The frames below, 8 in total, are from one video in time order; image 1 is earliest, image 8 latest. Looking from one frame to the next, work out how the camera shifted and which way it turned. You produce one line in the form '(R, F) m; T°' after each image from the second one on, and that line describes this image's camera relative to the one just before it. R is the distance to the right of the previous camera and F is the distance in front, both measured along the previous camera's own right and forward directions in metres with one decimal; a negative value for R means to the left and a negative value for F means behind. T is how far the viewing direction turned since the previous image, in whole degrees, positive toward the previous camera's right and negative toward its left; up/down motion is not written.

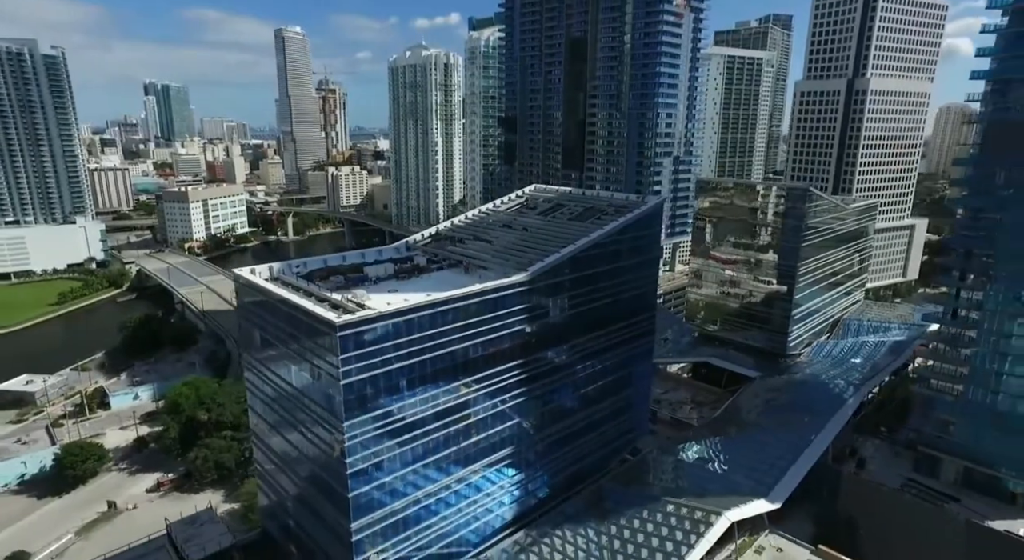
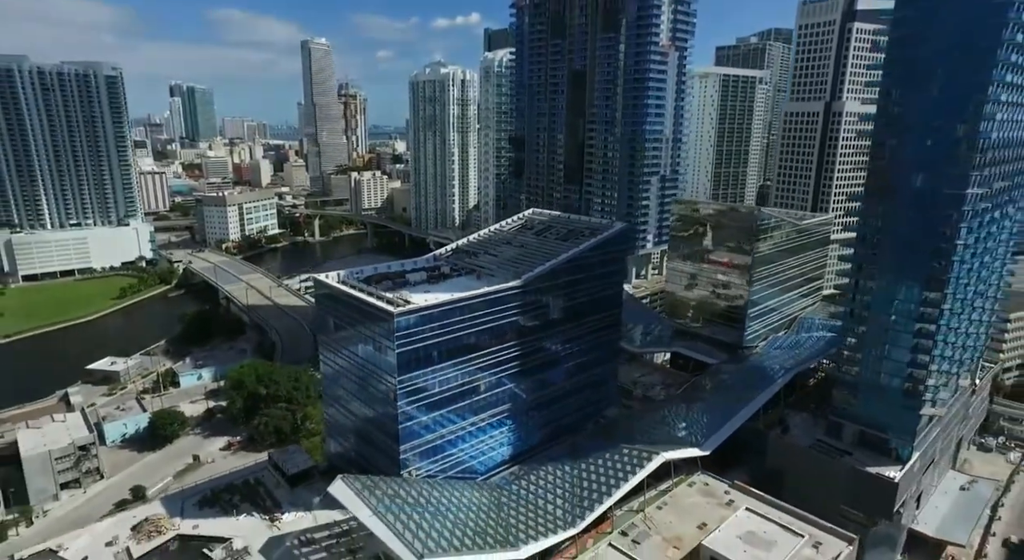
(+1.1, -12.8) m; -1°
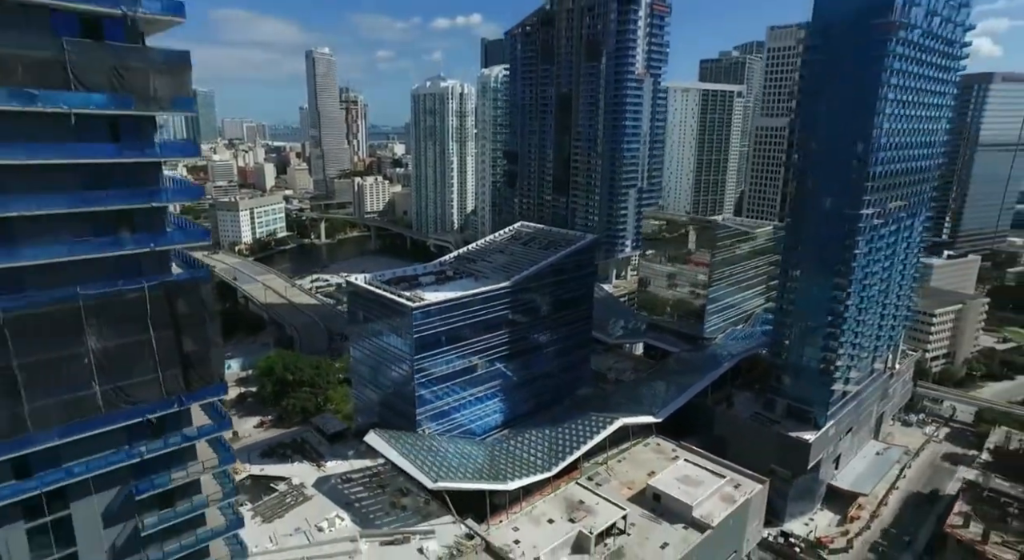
(+0.6, -11.6) m; 0°
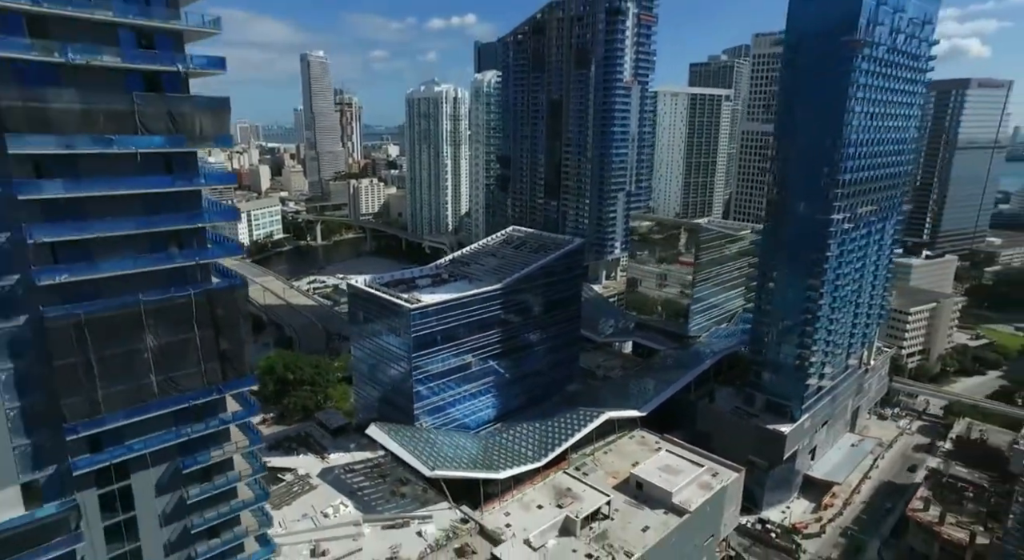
(+0.3, -3.3) m; +1°
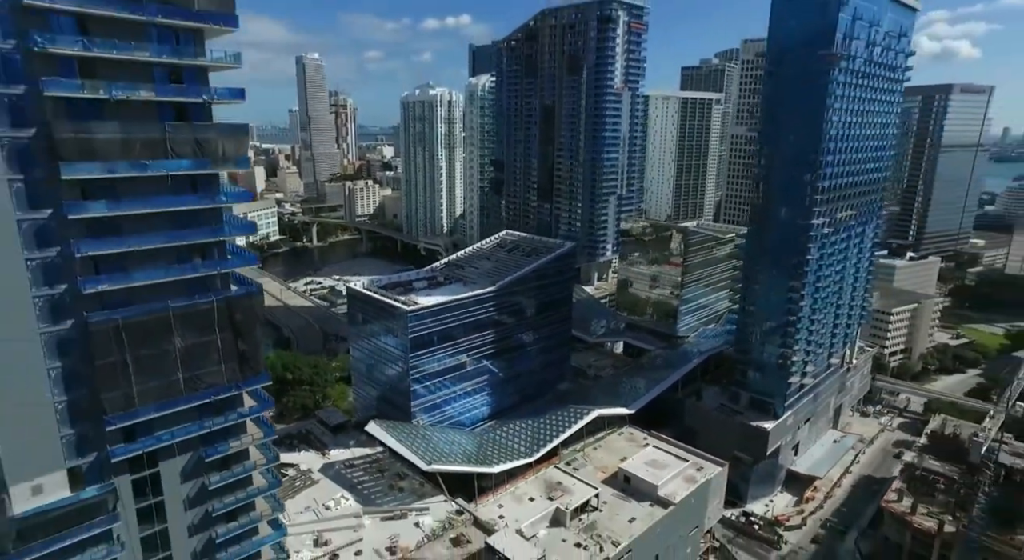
(+0.2, -2.3) m; 0°
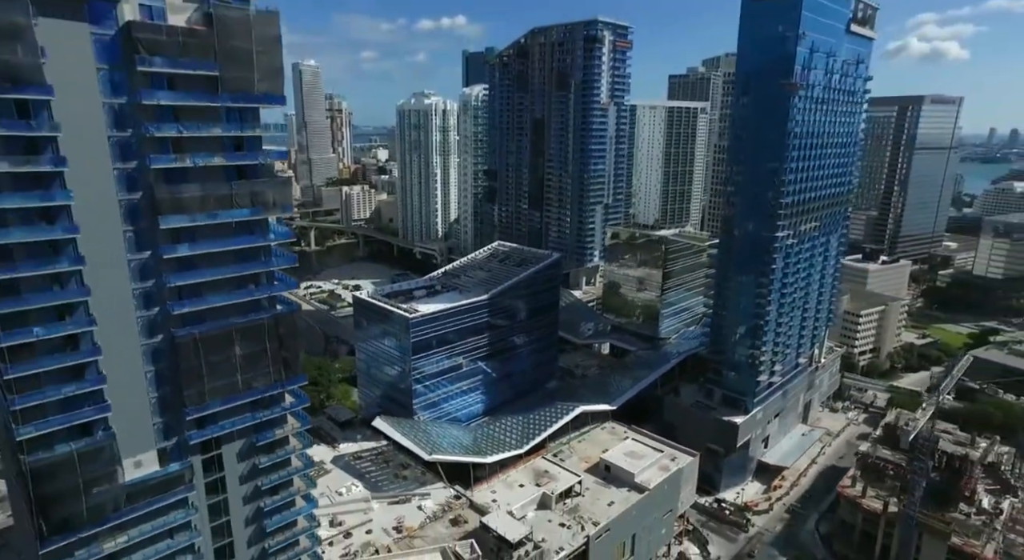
(+0.3, -5.9) m; +1°
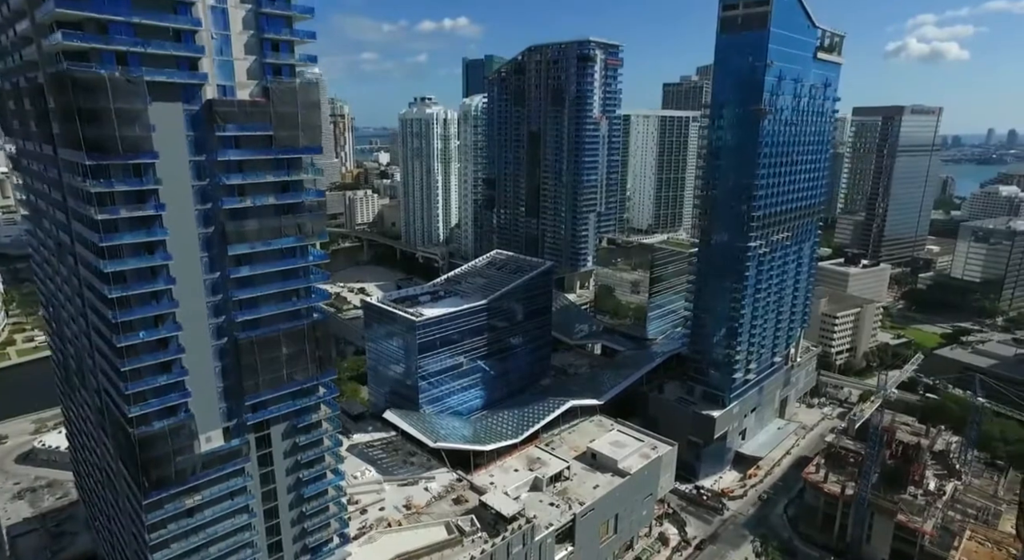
(+0.5, -6.7) m; 0°
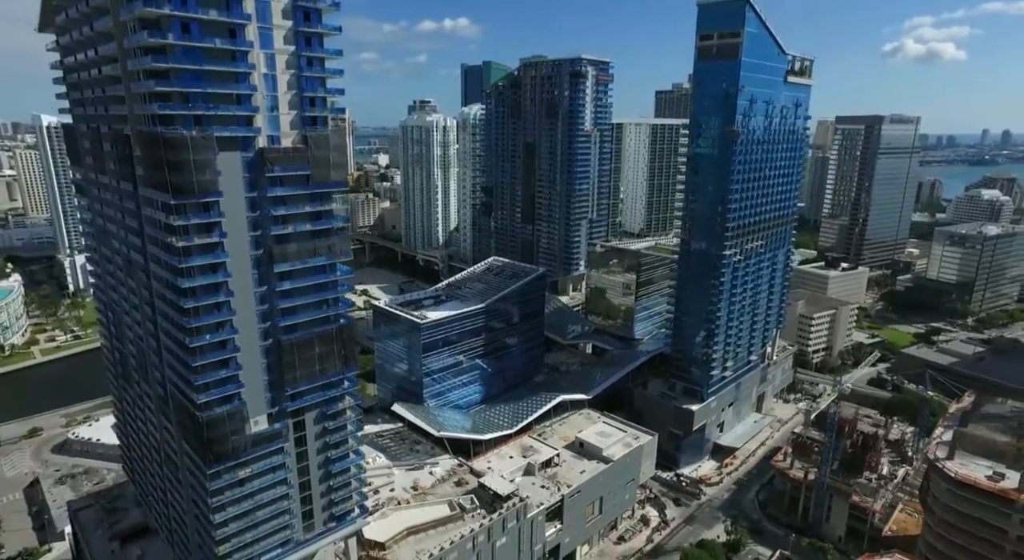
(+0.3, -6.9) m; 0°
